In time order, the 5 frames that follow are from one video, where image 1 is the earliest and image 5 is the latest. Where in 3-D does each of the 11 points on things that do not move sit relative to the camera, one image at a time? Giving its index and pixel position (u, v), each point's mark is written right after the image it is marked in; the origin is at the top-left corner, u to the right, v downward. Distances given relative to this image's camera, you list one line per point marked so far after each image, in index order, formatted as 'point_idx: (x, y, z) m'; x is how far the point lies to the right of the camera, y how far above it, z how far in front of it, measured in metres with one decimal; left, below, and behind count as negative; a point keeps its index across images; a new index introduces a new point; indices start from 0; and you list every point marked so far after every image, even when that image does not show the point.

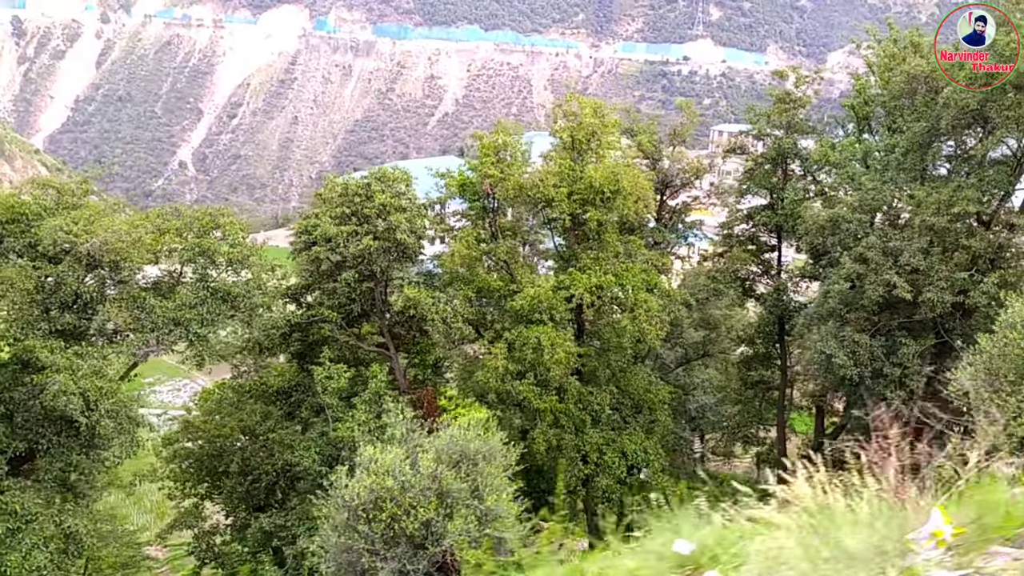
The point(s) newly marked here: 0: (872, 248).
0: (+4.9, +0.5, +12.1) m
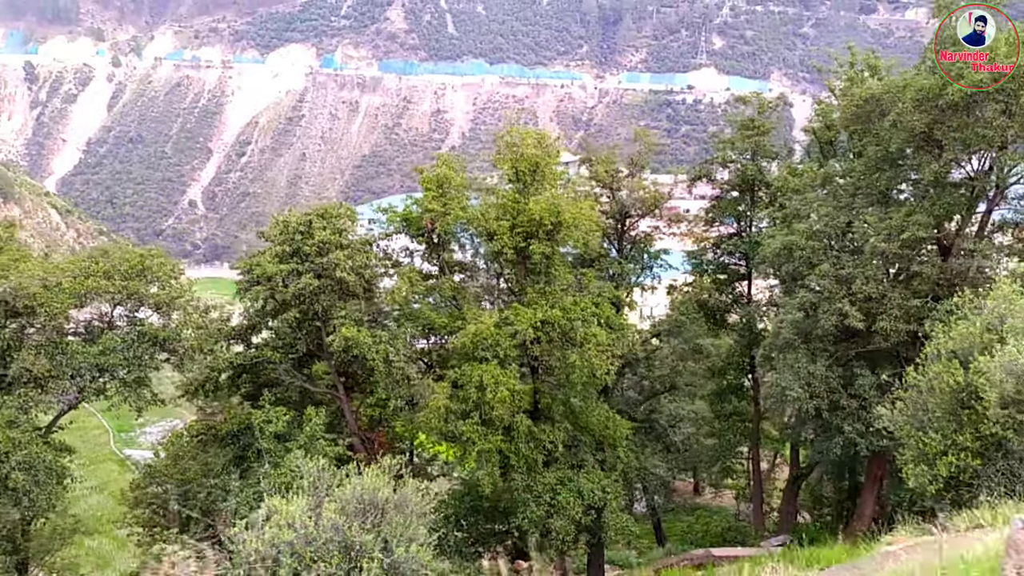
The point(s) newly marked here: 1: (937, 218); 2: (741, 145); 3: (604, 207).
0: (+4.1, +0.2, +11.7) m
1: (+5.3, +0.9, +11.0) m
2: (+4.2, +2.6, +16.0) m
3: (+1.4, +1.3, +13.8) m
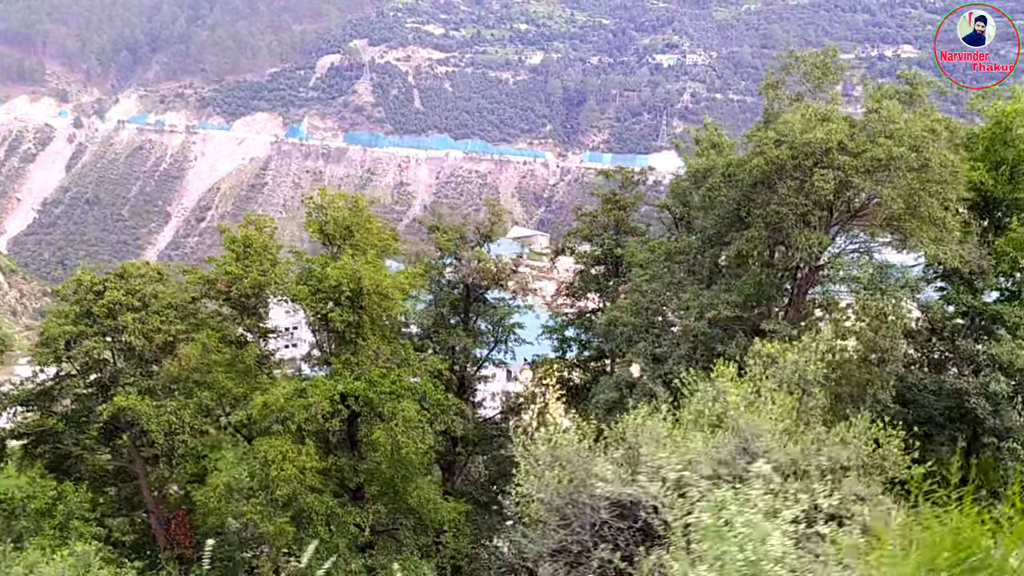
0: (+1.6, -0.8, +11.2) m
1: (+2.8, -0.1, +10.6) m
2: (+1.6, +1.2, +15.6) m
3: (-1.1, +0.2, +13.2) m
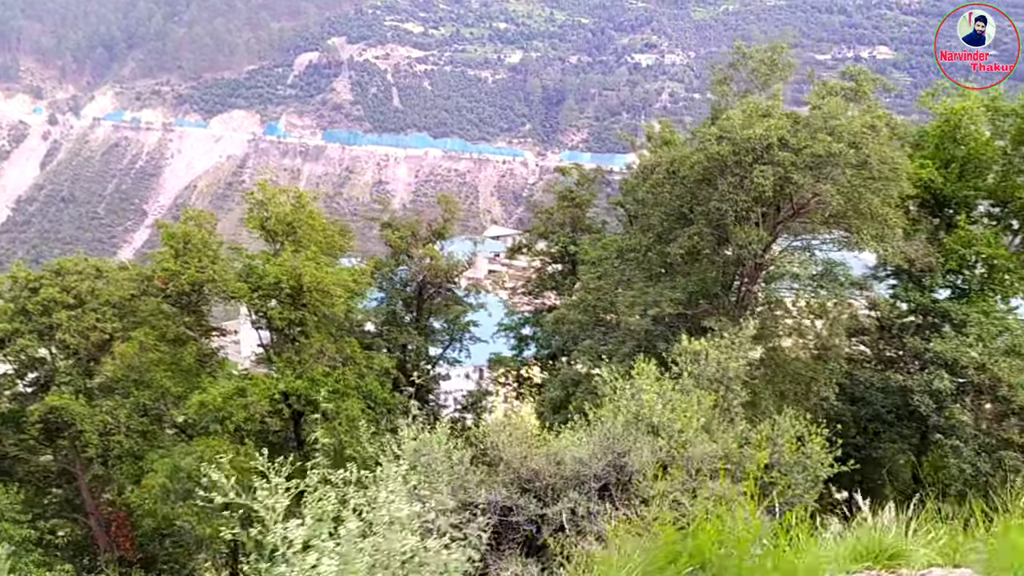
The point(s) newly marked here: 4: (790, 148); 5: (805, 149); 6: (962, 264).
0: (+0.9, -0.8, +11.1) m
1: (+2.2, -0.1, +10.5) m
2: (+0.8, +1.3, +15.5) m
3: (-1.9, +0.2, +13.0) m
4: (+3.0, +1.5, +9.5) m
5: (+3.1, +1.5, +9.3) m
6: (+6.3, +0.3, +12.3) m
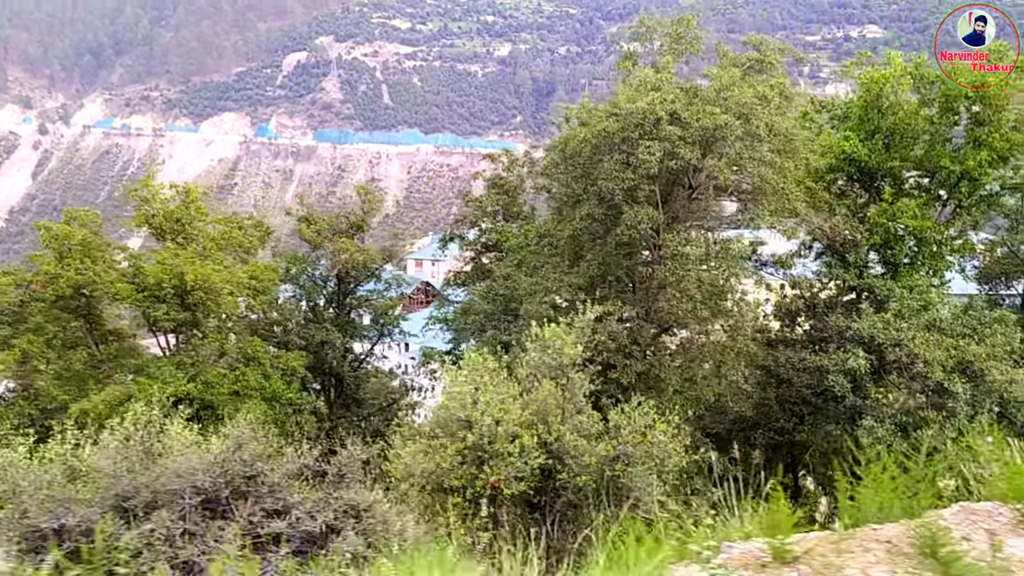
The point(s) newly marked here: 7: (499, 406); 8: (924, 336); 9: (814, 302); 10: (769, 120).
0: (-0.3, -0.7, +10.6) m
1: (+0.9, +0.1, +10.1) m
2: (-0.5, +1.4, +15.1) m
3: (-3.1, +0.3, +12.6) m
4: (+1.7, +1.7, +9.0) m
5: (+1.8, +1.7, +8.9) m
6: (+5.0, +0.7, +11.8) m
7: (-0.1, -0.9, +6.3) m
8: (+4.7, -0.5, +10.1) m
9: (+4.1, -0.2, +11.9) m
10: (+2.7, +1.7, +9.1) m
